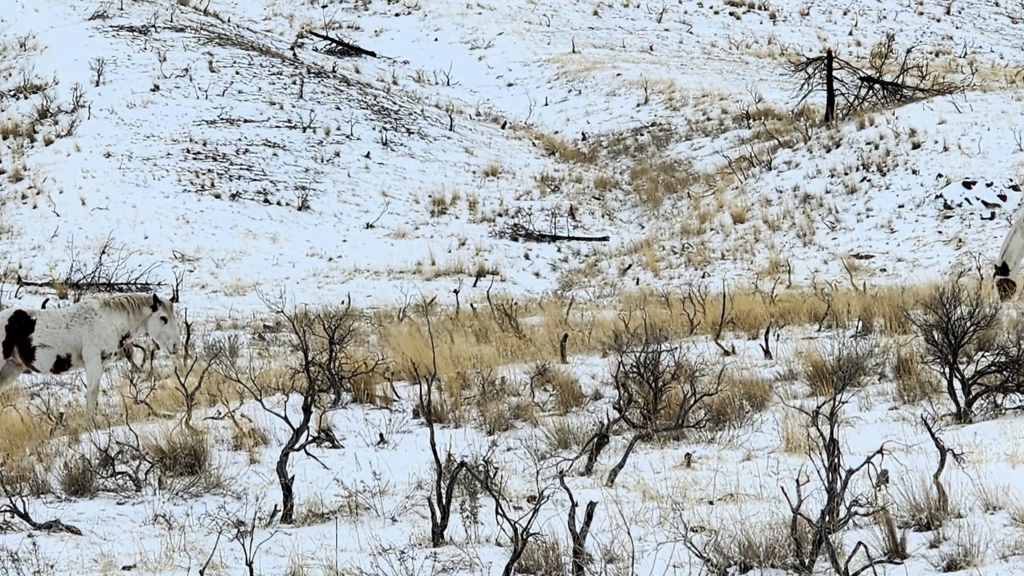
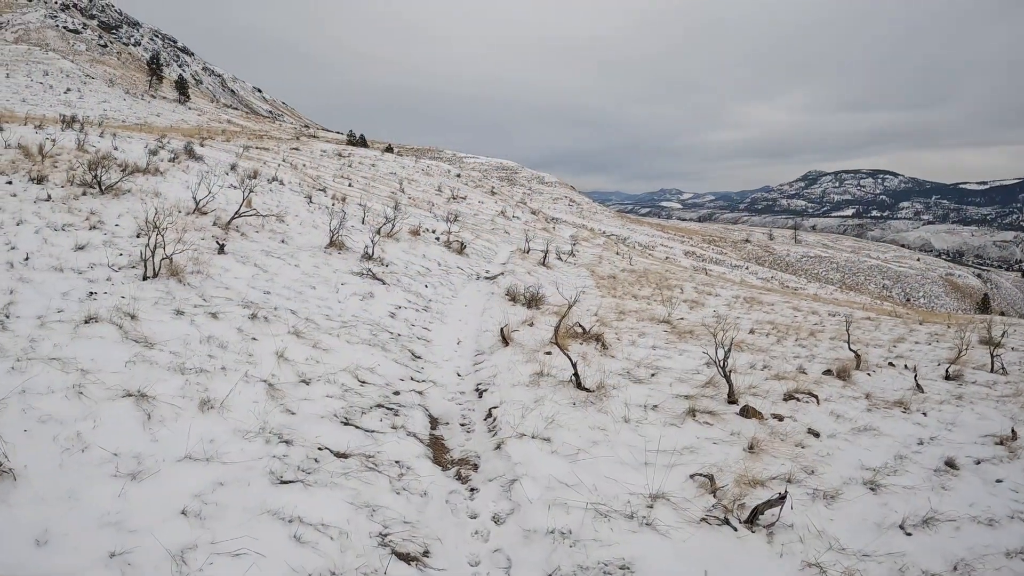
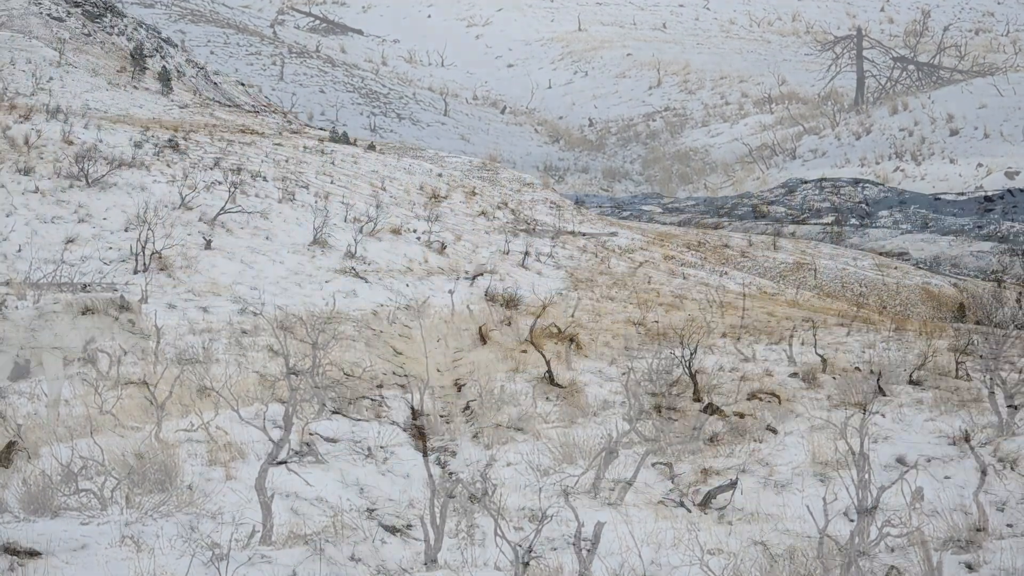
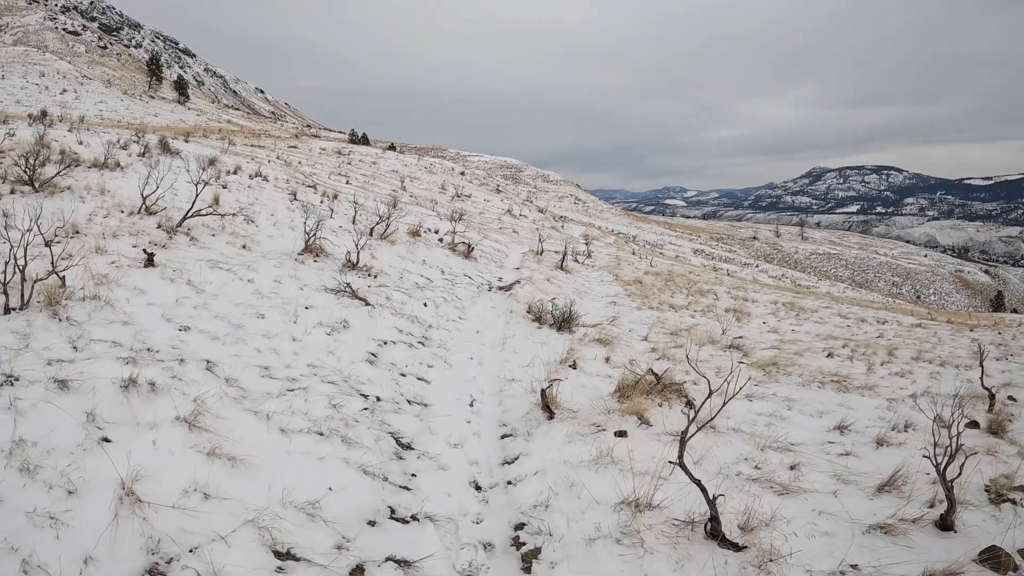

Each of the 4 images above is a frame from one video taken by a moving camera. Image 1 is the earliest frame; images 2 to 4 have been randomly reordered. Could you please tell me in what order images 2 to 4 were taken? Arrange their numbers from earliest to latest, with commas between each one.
3, 2, 4
